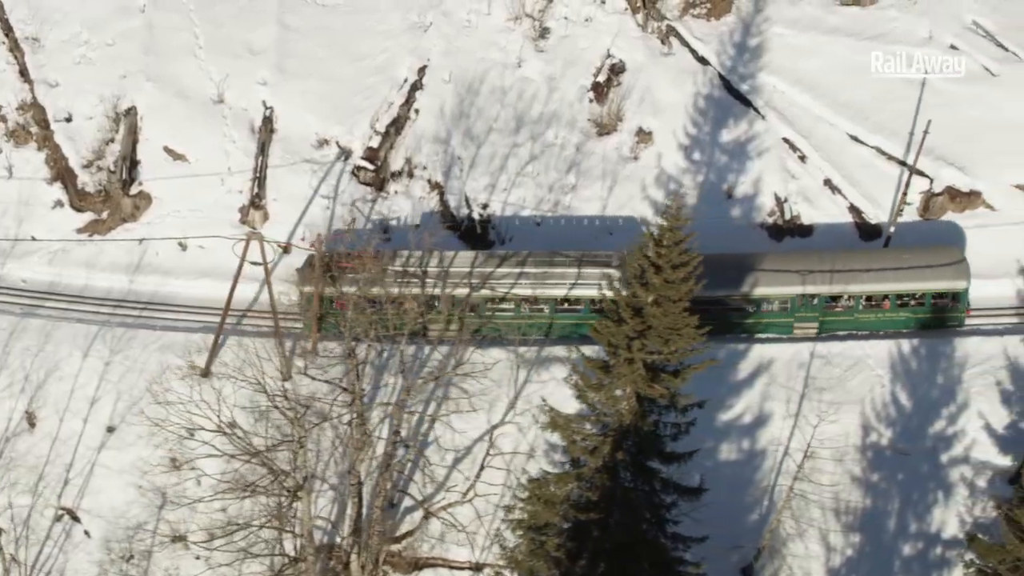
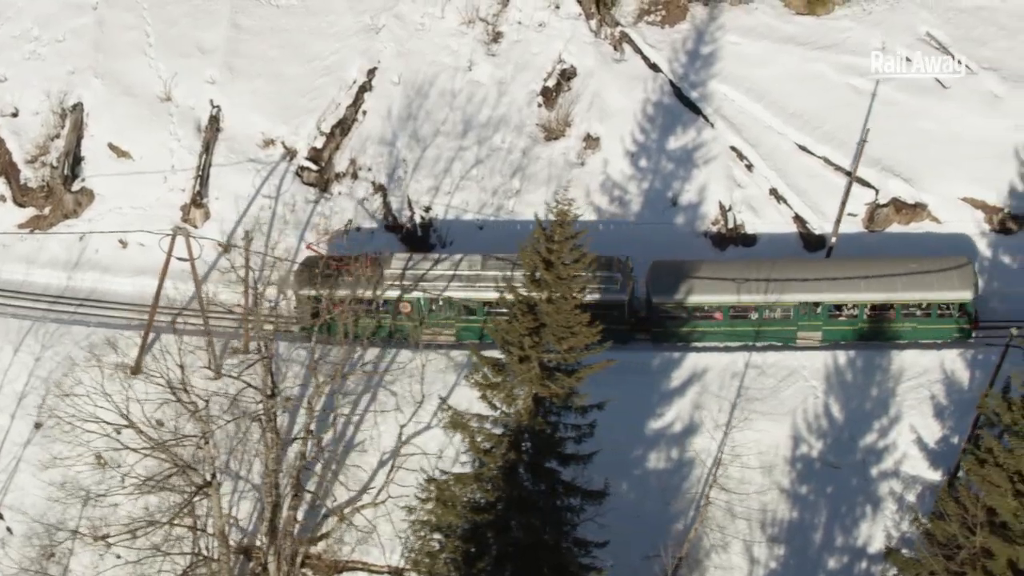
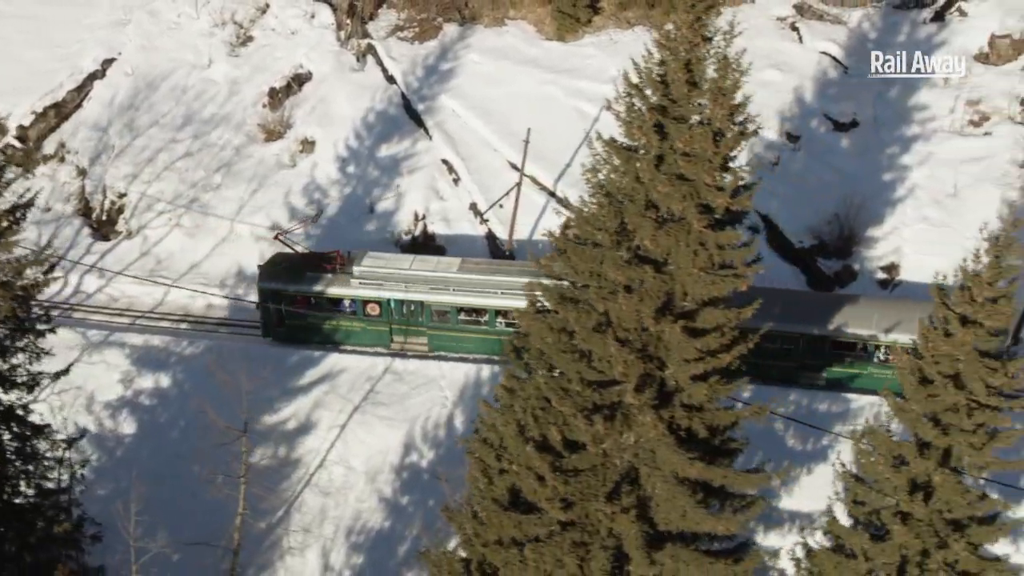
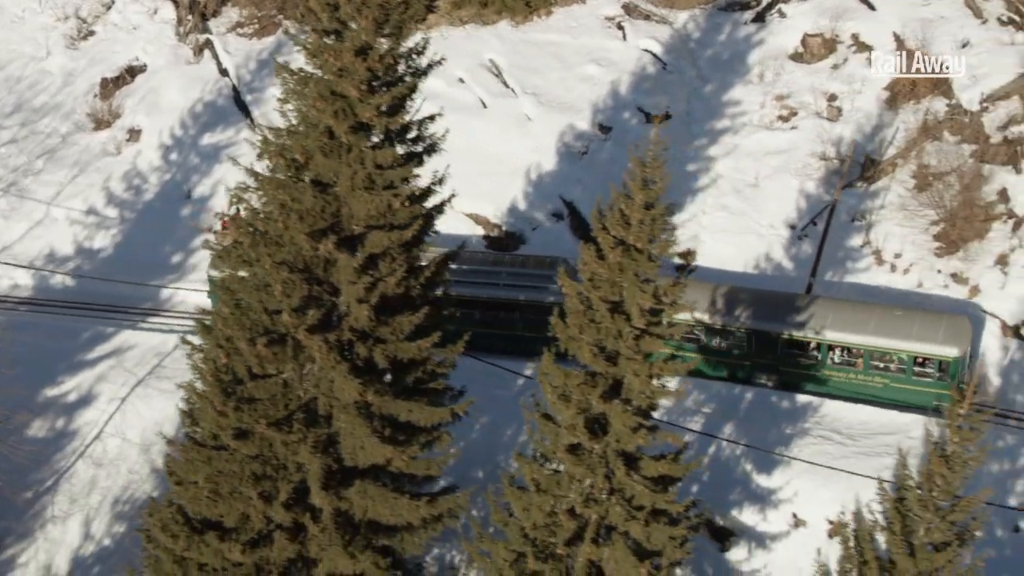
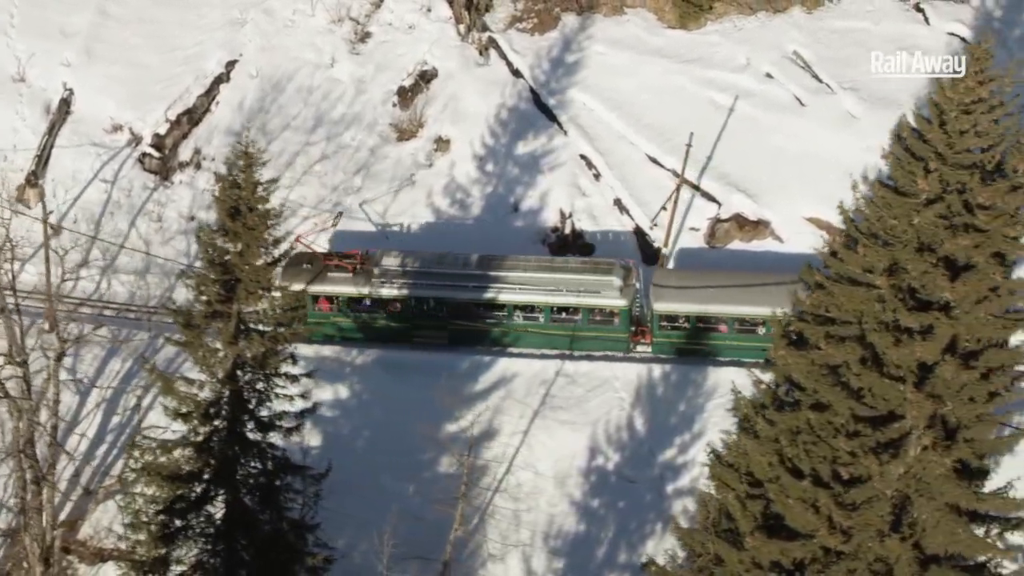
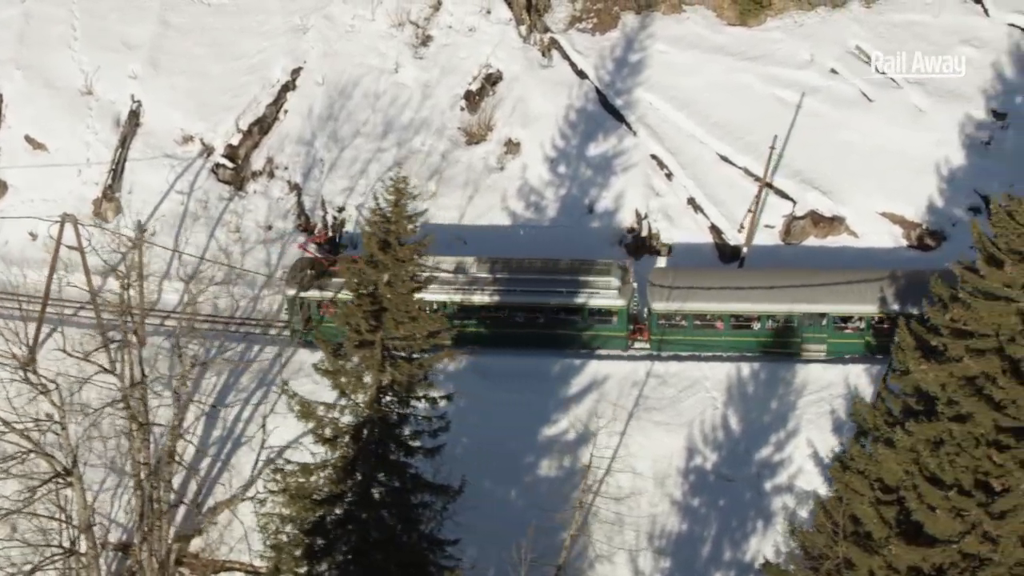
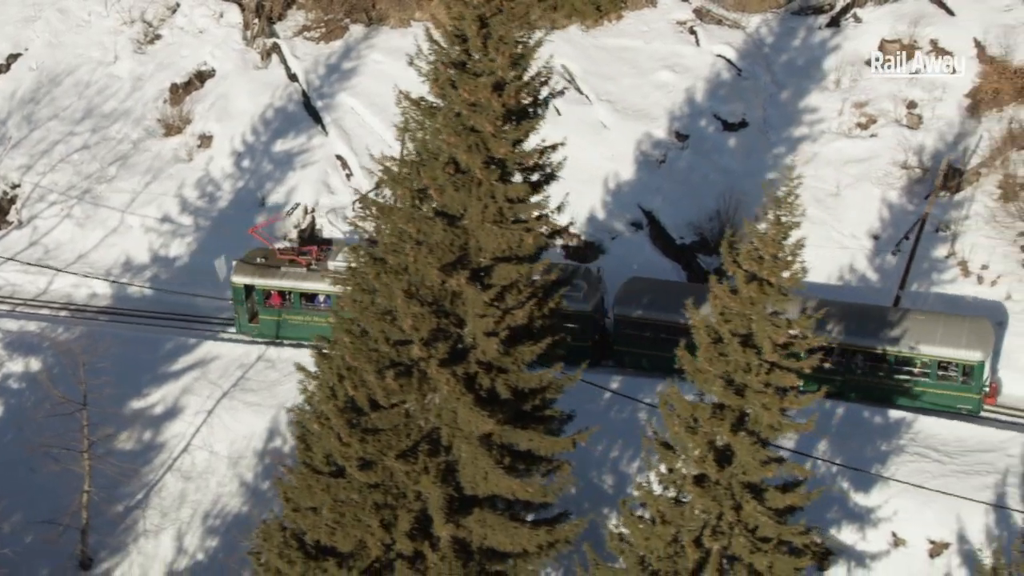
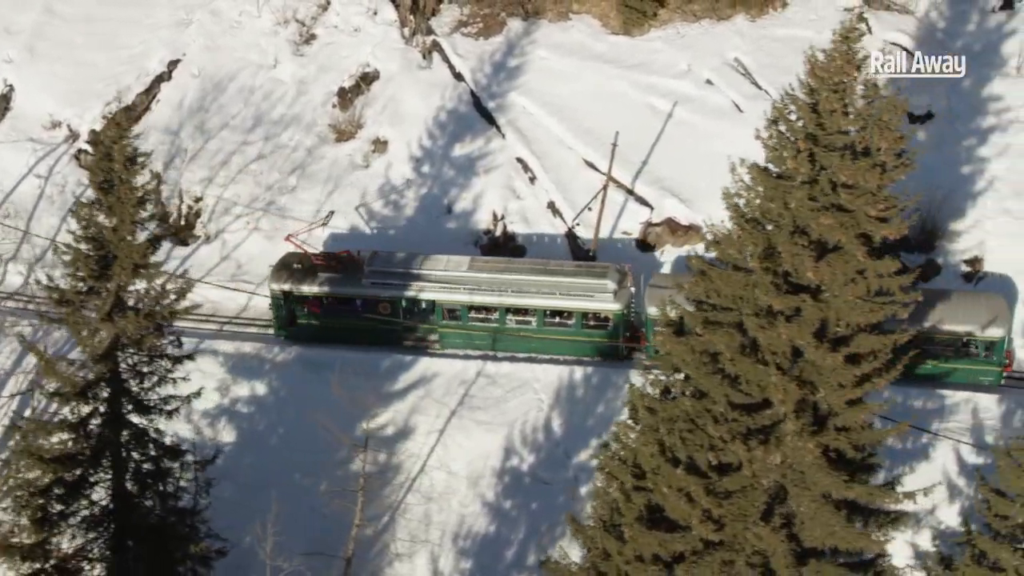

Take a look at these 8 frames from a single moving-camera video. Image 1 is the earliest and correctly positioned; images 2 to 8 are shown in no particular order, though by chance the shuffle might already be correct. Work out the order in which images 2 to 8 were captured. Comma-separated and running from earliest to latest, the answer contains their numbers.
2, 6, 5, 8, 3, 7, 4
